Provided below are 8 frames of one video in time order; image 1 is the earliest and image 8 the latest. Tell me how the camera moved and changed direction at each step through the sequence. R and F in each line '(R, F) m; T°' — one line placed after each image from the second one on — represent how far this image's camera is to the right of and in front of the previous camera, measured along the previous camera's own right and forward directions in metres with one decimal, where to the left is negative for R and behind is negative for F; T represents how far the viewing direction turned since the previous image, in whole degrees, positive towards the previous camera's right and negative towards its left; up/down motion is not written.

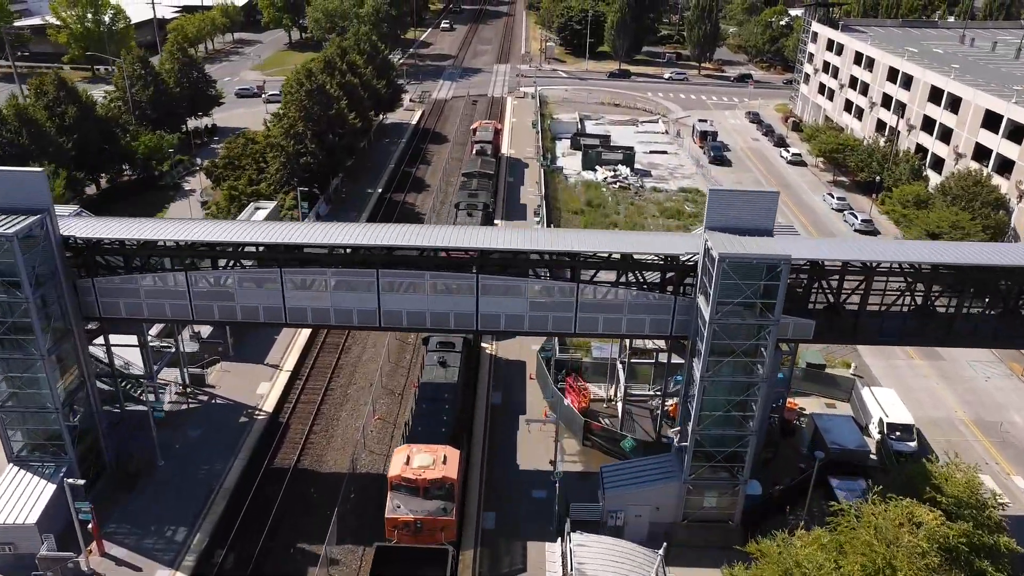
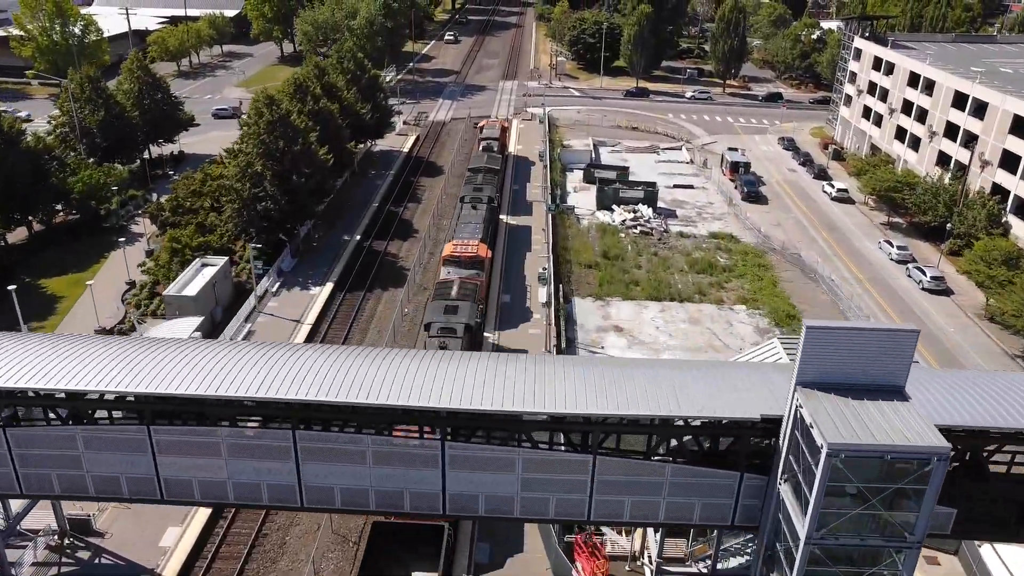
(+0.5, +8.4) m; -1°
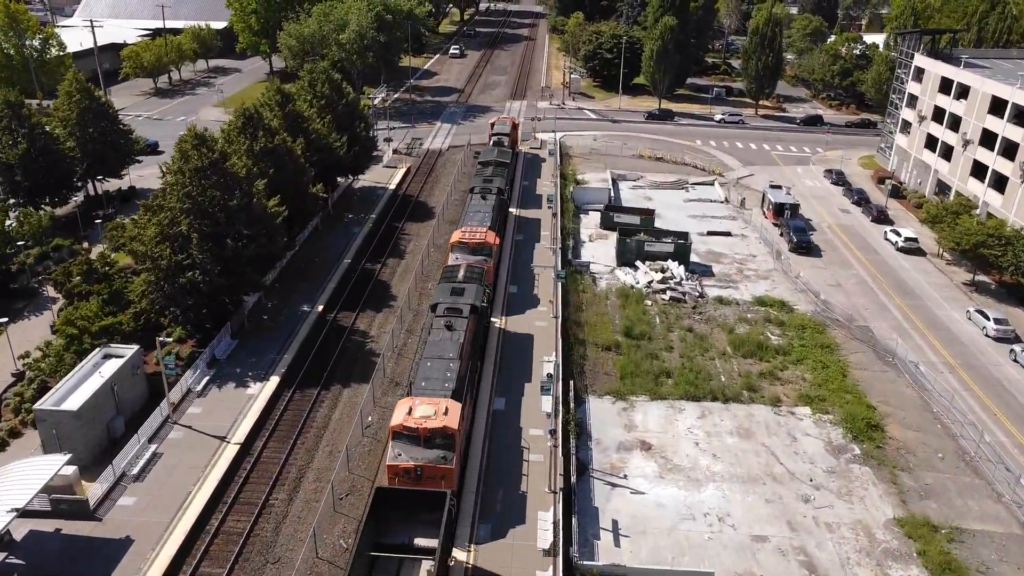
(+0.7, +9.4) m; -1°
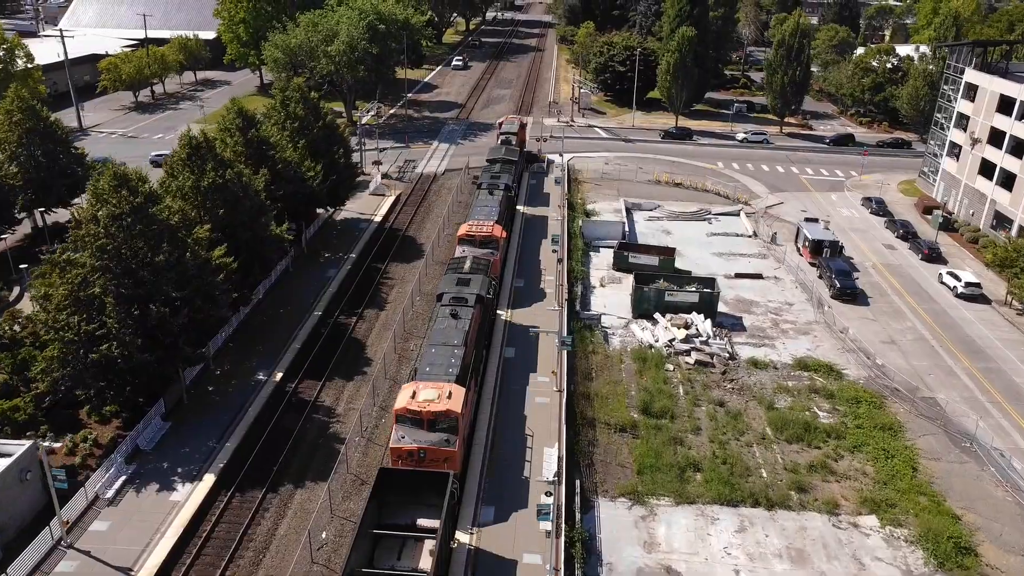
(+0.5, +6.4) m; -1°
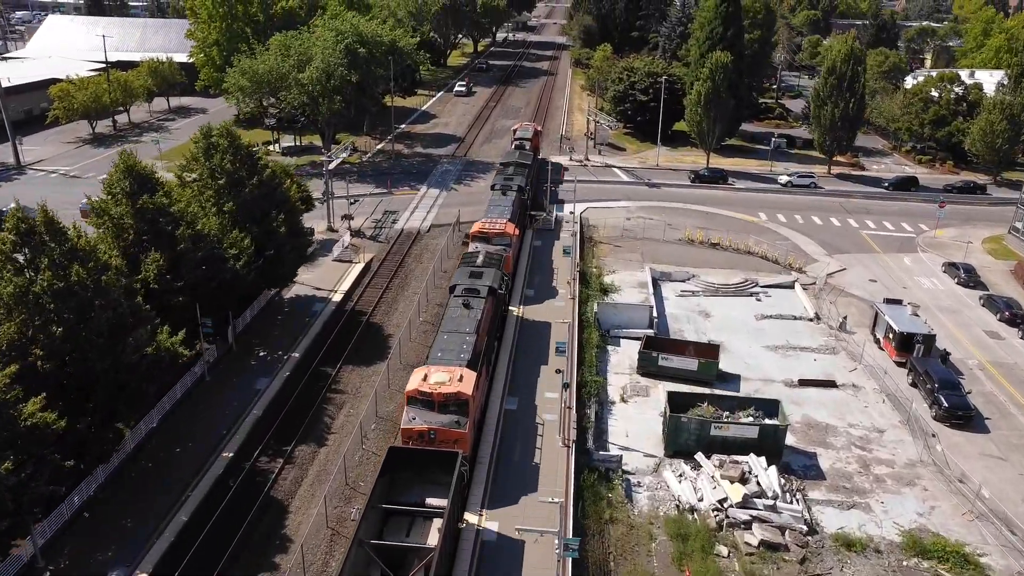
(+0.9, +10.8) m; -1°
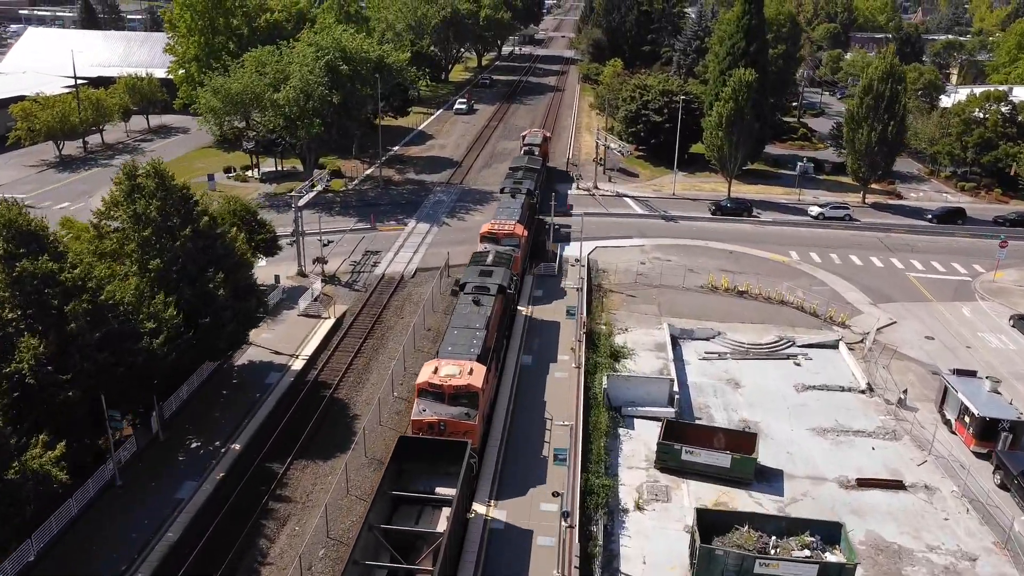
(+0.6, +6.4) m; -1°
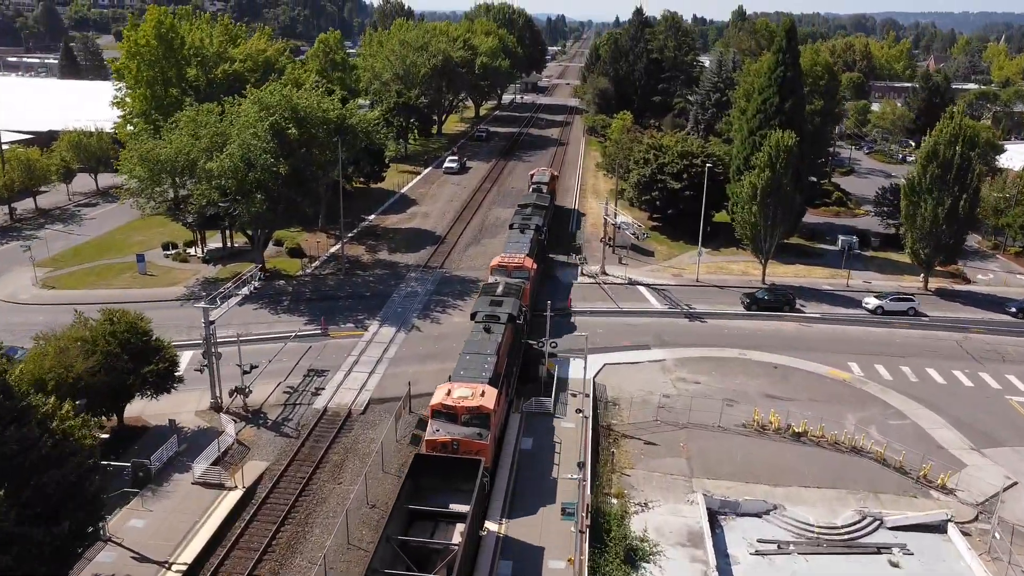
(+0.9, +10.4) m; 0°
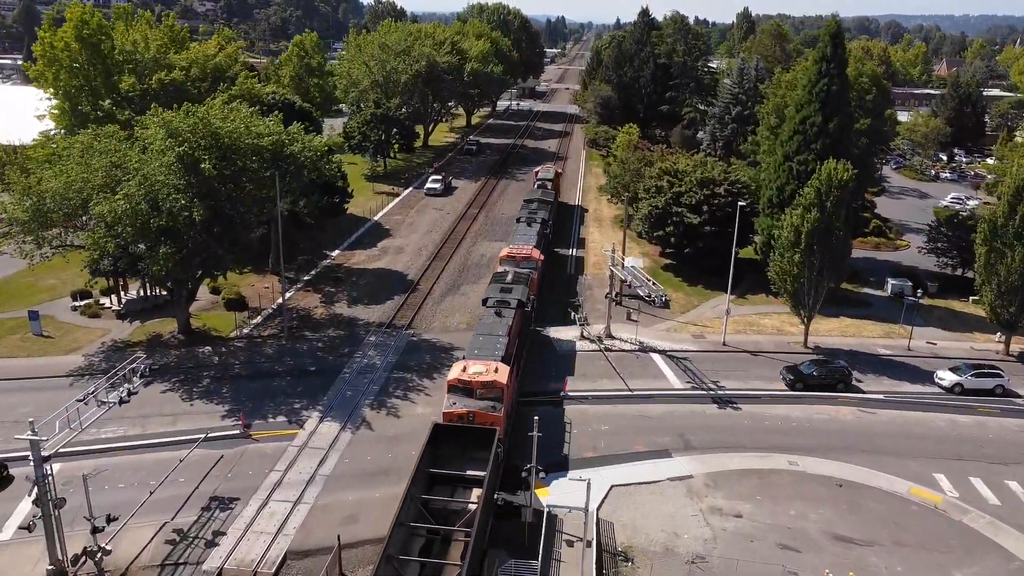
(+0.7, +9.8) m; 0°
